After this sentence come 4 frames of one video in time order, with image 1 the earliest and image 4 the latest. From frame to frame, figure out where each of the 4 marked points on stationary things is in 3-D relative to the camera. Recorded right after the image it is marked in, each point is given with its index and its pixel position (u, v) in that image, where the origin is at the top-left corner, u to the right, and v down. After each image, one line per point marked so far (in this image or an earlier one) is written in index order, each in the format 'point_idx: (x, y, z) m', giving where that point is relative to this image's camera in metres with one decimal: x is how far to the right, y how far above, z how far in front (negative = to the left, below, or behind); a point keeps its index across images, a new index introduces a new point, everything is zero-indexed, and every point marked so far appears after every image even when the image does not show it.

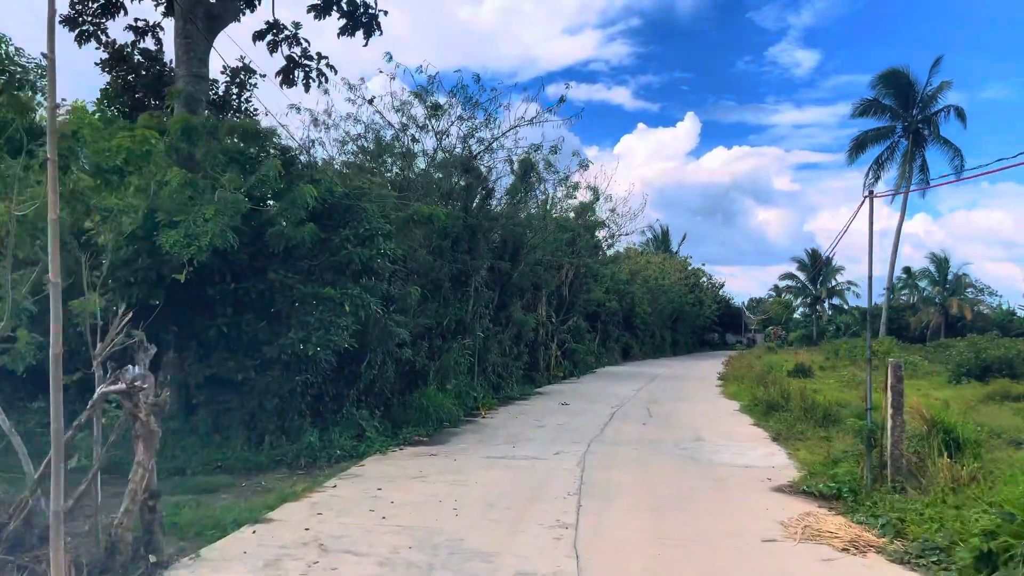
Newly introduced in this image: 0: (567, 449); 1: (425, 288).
0: (+0.8, -2.4, +11.6) m
1: (-1.8, 0.0, +15.6) m
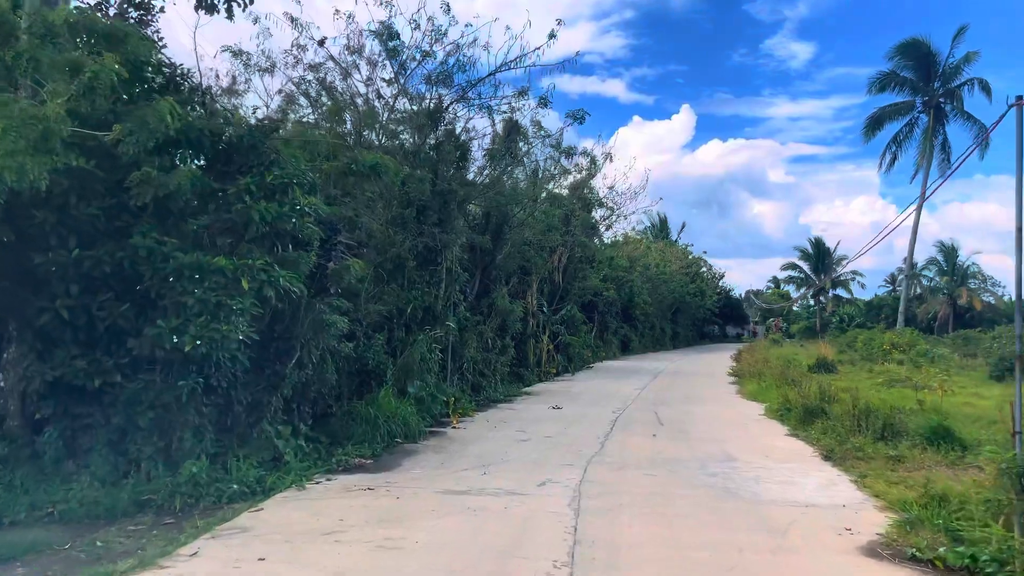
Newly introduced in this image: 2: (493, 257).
0: (+0.5, -2.1, +8.6) m
1: (-2.1, +0.3, +12.6) m
2: (-0.4, +0.7, +18.1) m
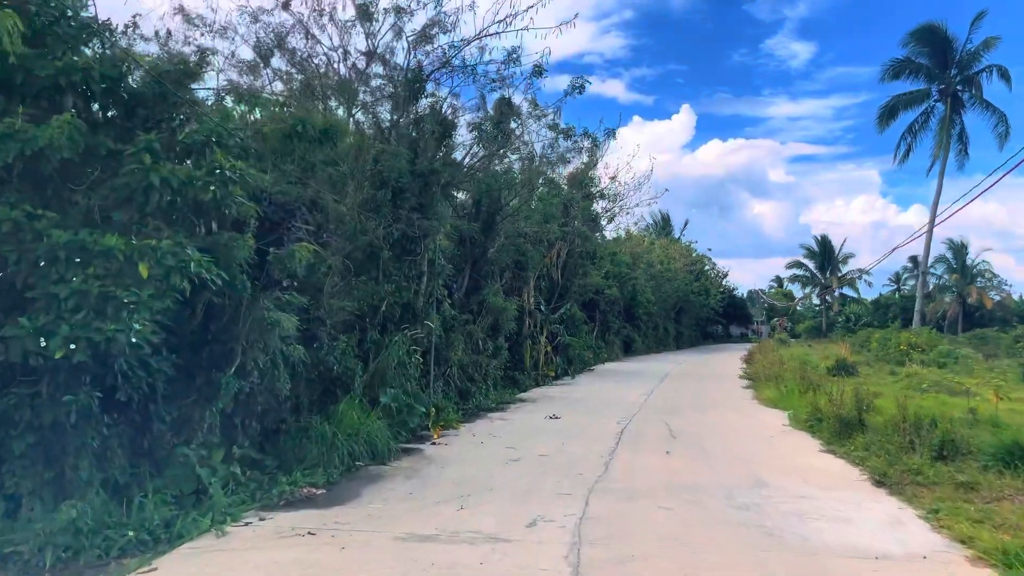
0: (+0.3, -2.0, +6.9) m
1: (-2.3, +0.4, +10.9) m
2: (-0.6, +0.8, +16.4) m
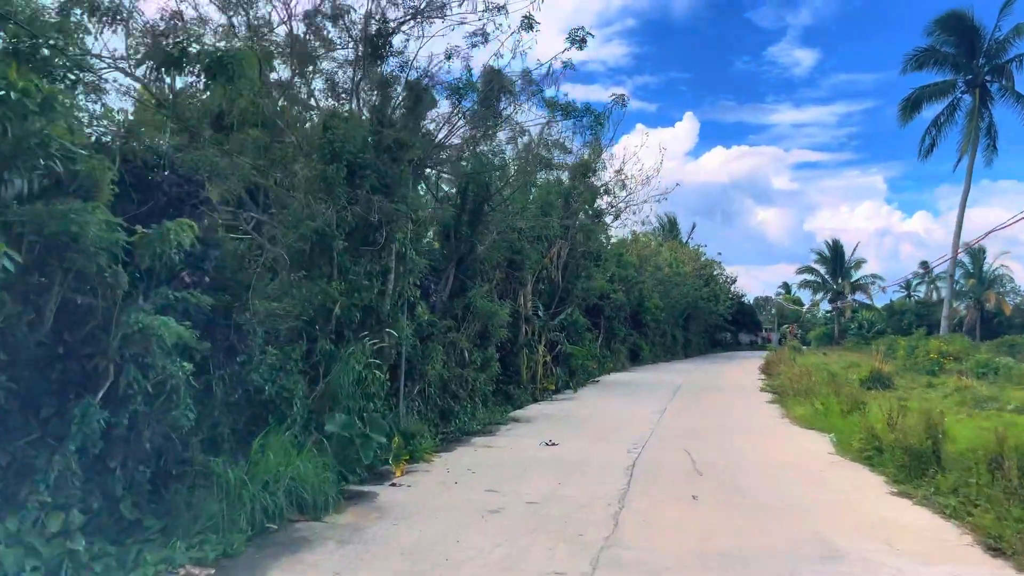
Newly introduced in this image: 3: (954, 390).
0: (+0.1, -1.9, +4.6) m
1: (-2.5, +0.4, +8.7) m
2: (-0.7, +0.8, +14.1) m
3: (+10.0, -2.3, +17.7) m
